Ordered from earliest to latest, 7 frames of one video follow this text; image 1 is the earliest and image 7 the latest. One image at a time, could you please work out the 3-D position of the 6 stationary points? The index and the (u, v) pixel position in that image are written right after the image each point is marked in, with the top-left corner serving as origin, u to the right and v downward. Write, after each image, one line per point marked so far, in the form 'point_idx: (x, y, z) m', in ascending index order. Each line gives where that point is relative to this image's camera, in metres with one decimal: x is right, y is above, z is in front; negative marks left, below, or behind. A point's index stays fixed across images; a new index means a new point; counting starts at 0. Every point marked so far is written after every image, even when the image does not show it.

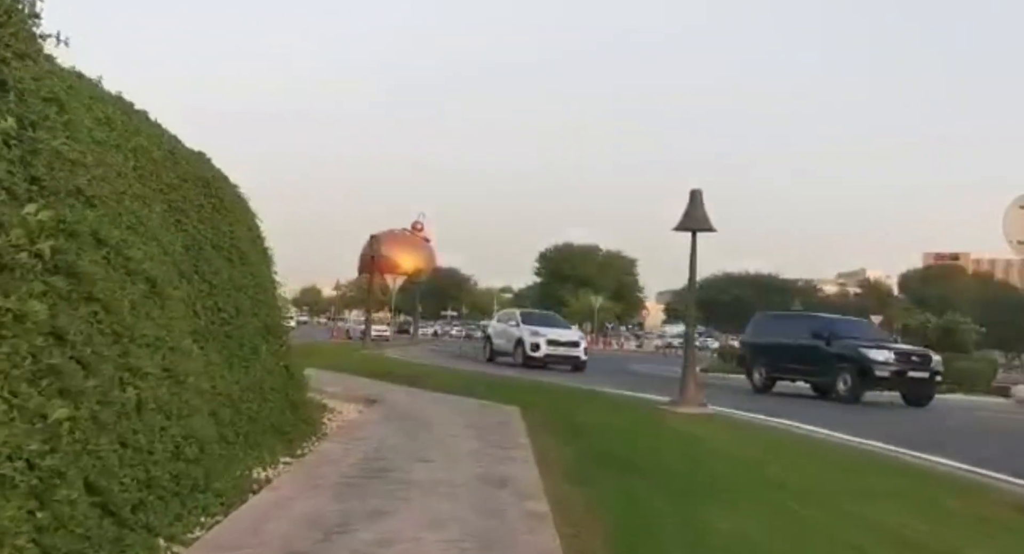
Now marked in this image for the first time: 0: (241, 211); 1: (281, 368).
0: (-3.1, +0.7, +12.1) m
1: (-2.6, -1.0, +12.0) m
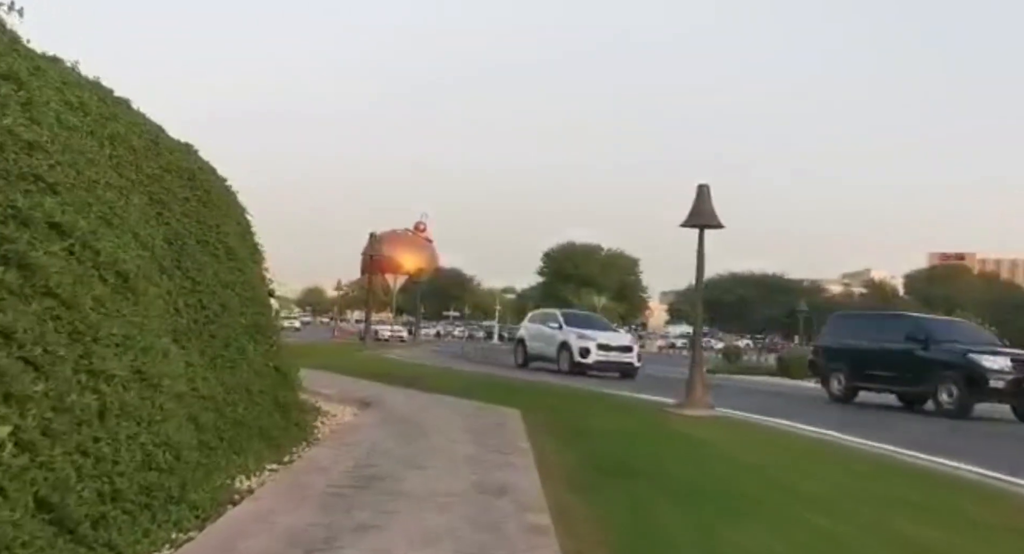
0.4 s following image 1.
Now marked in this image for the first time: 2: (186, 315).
0: (-3.1, +0.8, +11.6) m
1: (-2.6, -1.0, +11.5) m
2: (-2.8, -0.3, +9.1) m
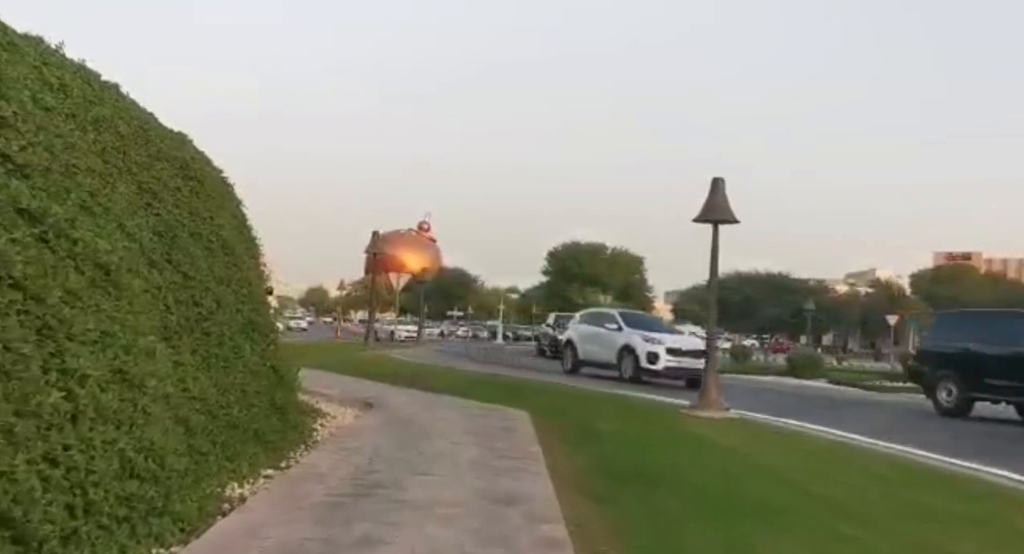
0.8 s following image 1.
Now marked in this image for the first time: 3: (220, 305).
0: (-3.0, +0.8, +11.0) m
1: (-2.5, -1.0, +10.9) m
2: (-2.7, -0.3, +8.6) m
3: (-2.7, -0.3, +9.8) m
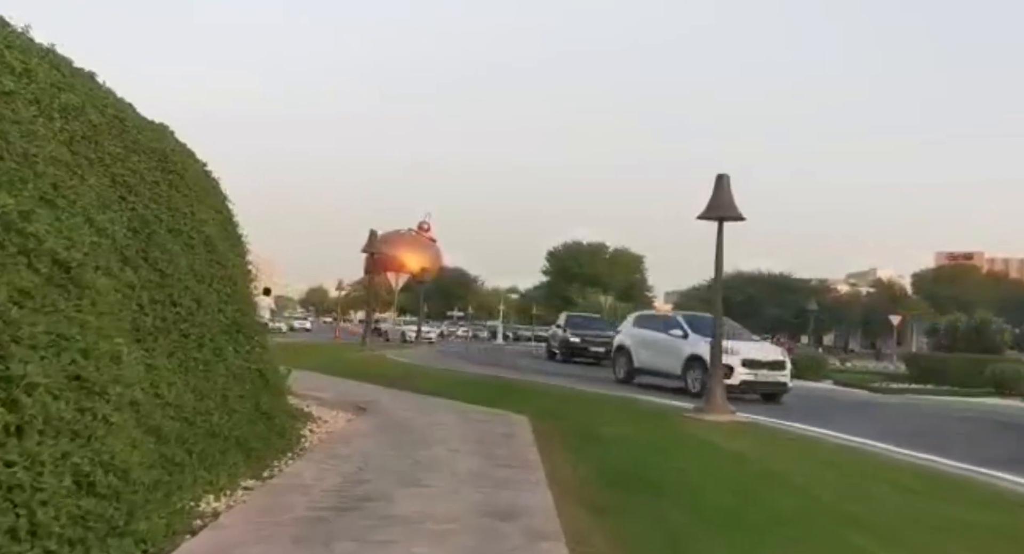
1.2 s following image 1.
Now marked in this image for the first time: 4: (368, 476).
0: (-3.0, +0.8, +10.5) m
1: (-2.5, -0.9, +10.4) m
2: (-2.7, -0.3, +8.1) m
3: (-2.7, -0.2, +9.3) m
4: (-1.1, -1.5, +8.3) m
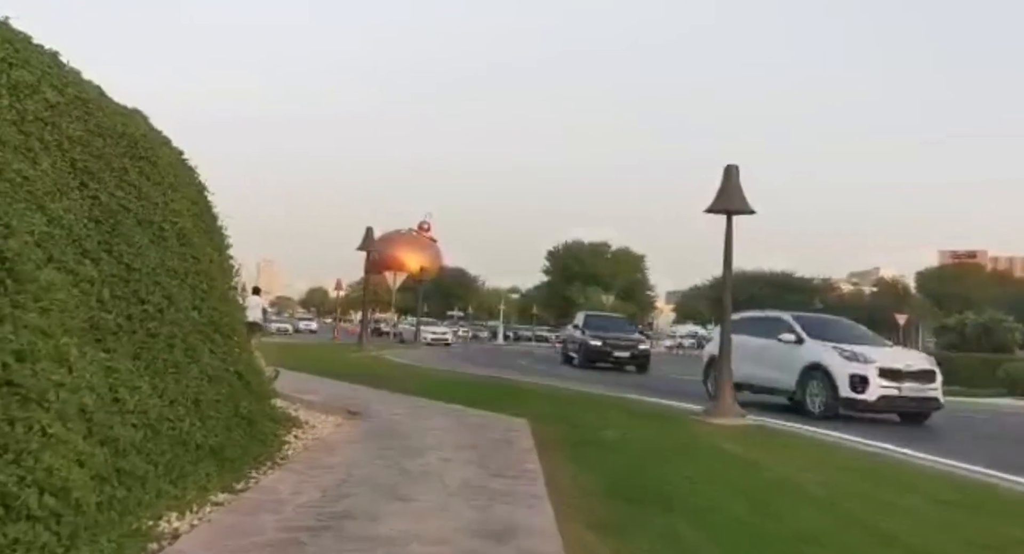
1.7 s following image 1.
0: (-3.0, +0.9, +9.8) m
1: (-2.5, -0.9, +9.7) m
2: (-2.8, -0.2, +7.3) m
3: (-2.7, -0.2, +8.5) m
4: (-1.1, -1.5, +7.6) m
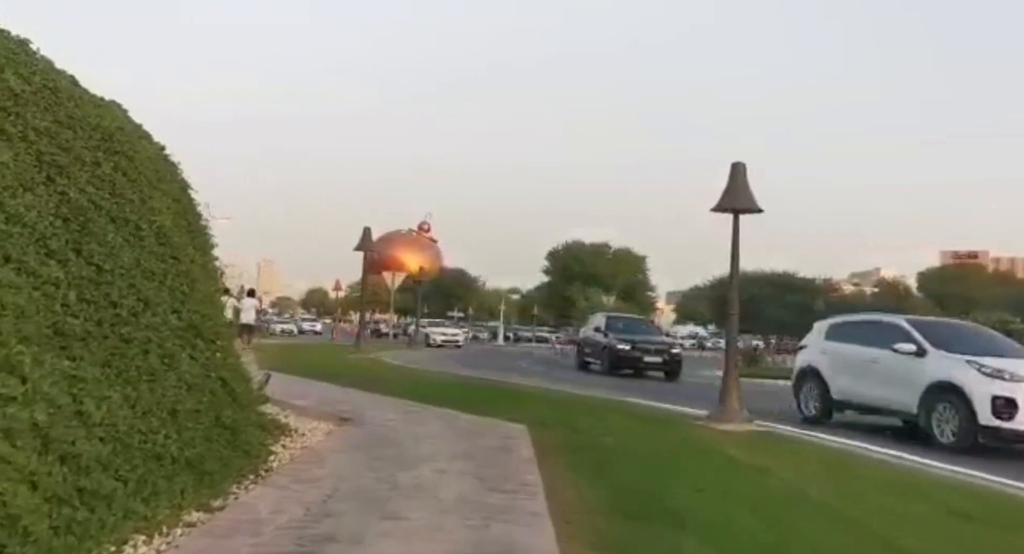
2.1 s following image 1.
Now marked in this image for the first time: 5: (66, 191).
0: (-3.0, +0.9, +9.3) m
1: (-2.5, -0.9, +9.2) m
2: (-2.8, -0.2, +6.8) m
3: (-2.7, -0.2, +8.0) m
4: (-1.2, -1.5, +7.1) m
5: (-3.1, +0.6, +7.3) m
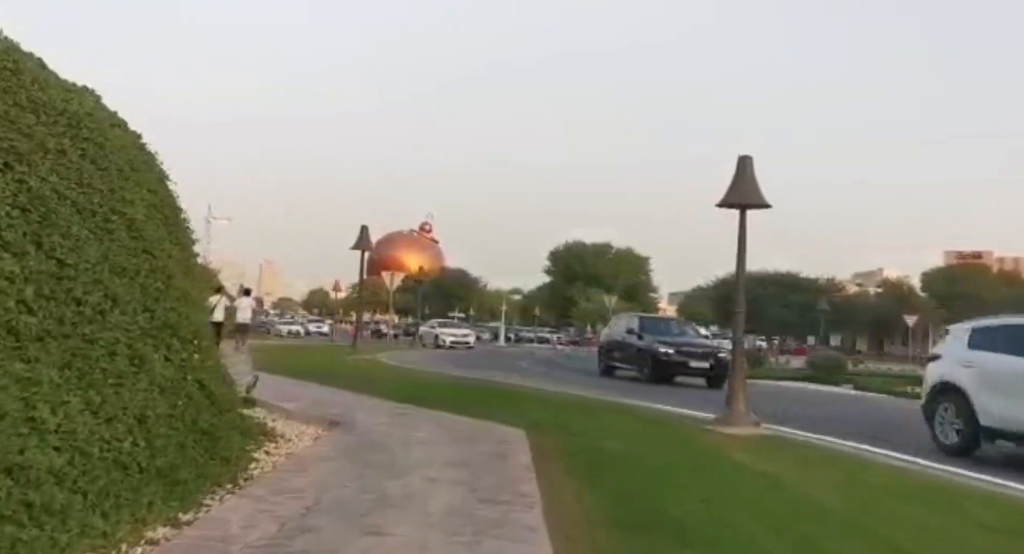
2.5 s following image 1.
0: (-3.1, +0.9, +8.7) m
1: (-2.6, -0.9, +8.6) m
2: (-2.8, -0.2, +6.3) m
3: (-2.8, -0.2, +7.5) m
4: (-1.2, -1.5, +6.5) m
5: (-3.1, +0.6, +6.8) m
